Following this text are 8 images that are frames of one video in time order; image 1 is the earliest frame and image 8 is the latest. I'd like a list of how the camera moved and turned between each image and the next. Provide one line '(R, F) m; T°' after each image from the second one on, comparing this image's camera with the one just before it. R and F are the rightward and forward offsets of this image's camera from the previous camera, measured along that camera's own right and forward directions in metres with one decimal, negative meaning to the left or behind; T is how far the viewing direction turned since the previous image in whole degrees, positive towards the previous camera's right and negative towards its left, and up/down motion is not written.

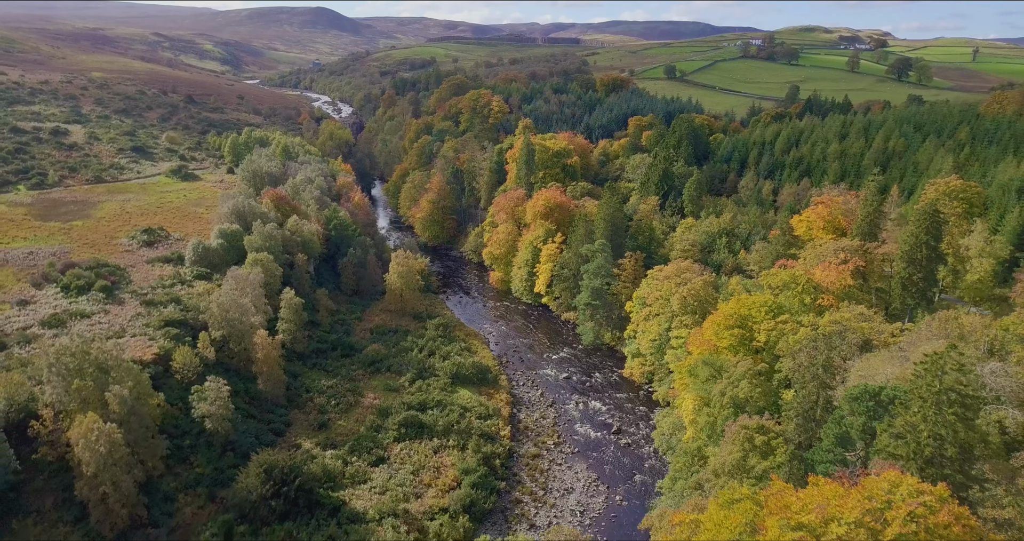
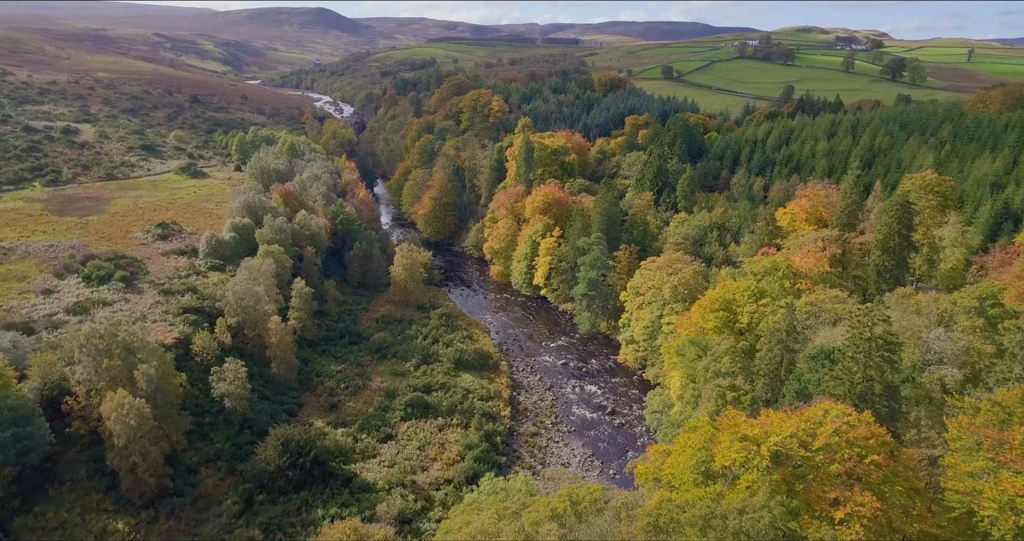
(-0.1, -2.7) m; 0°
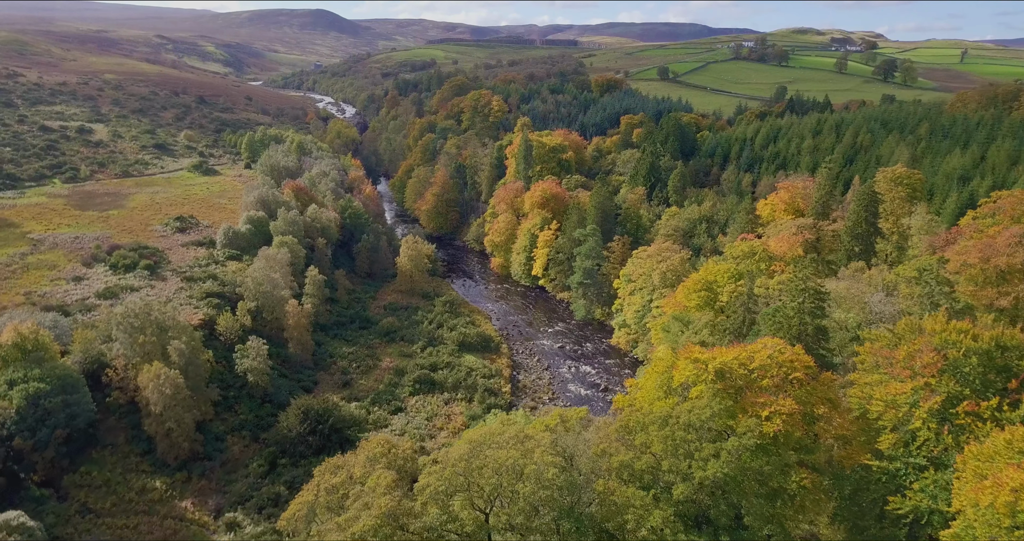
(-0.1, -3.8) m; 0°
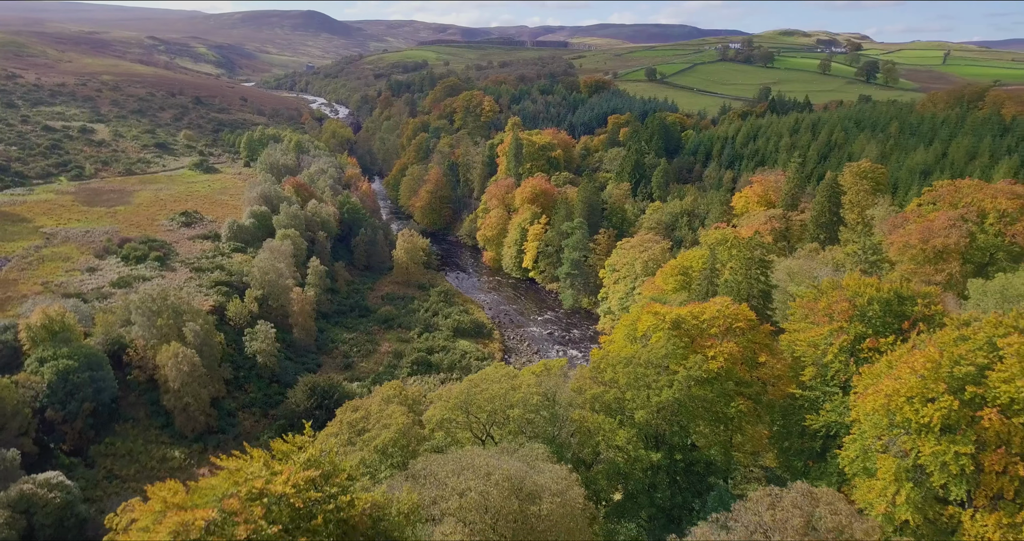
(+0.1, -3.6) m; +1°
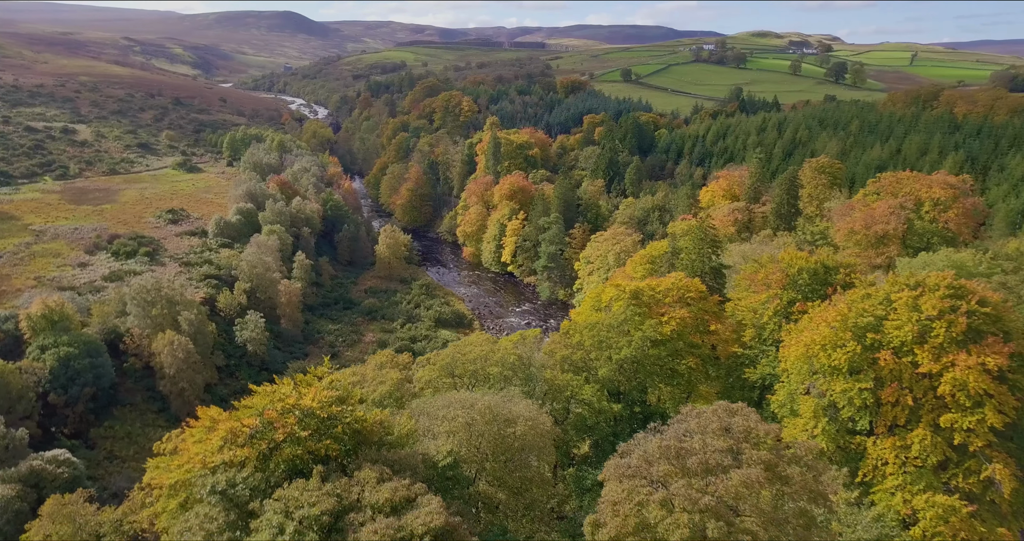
(+0.1, -2.8) m; +2°
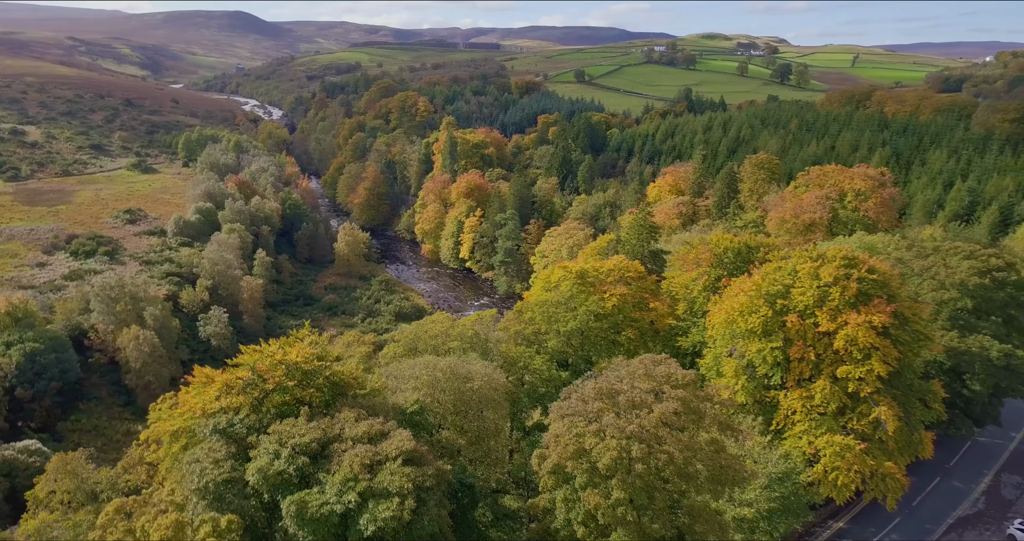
(+0.2, -2.2) m; +4°
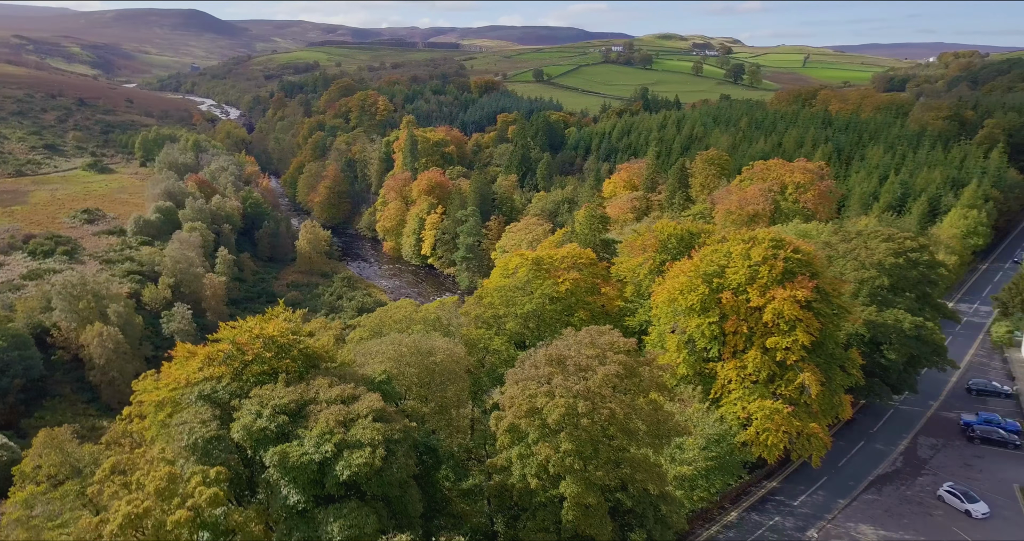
(+0.3, -1.7) m; +4°
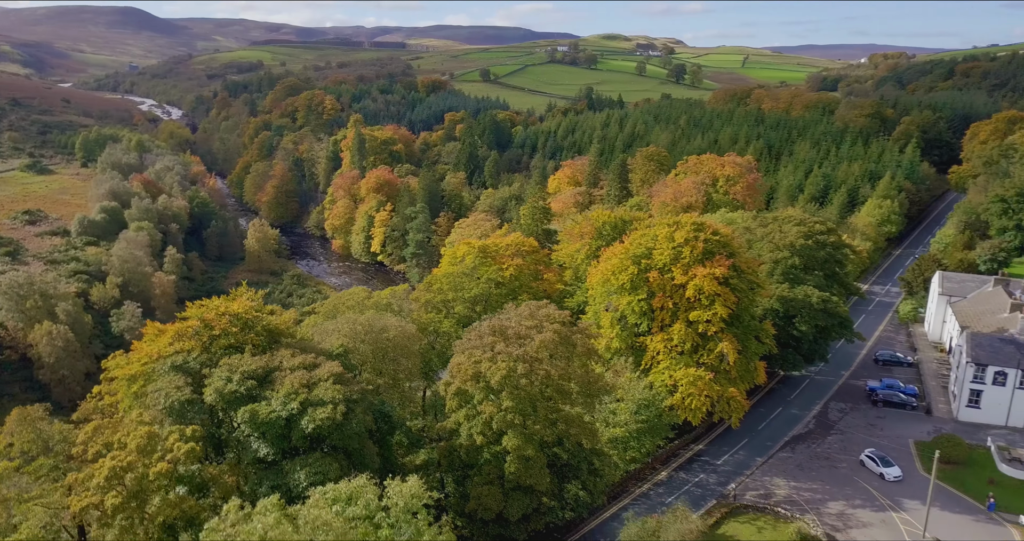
(+0.4, -2.1) m; +5°
